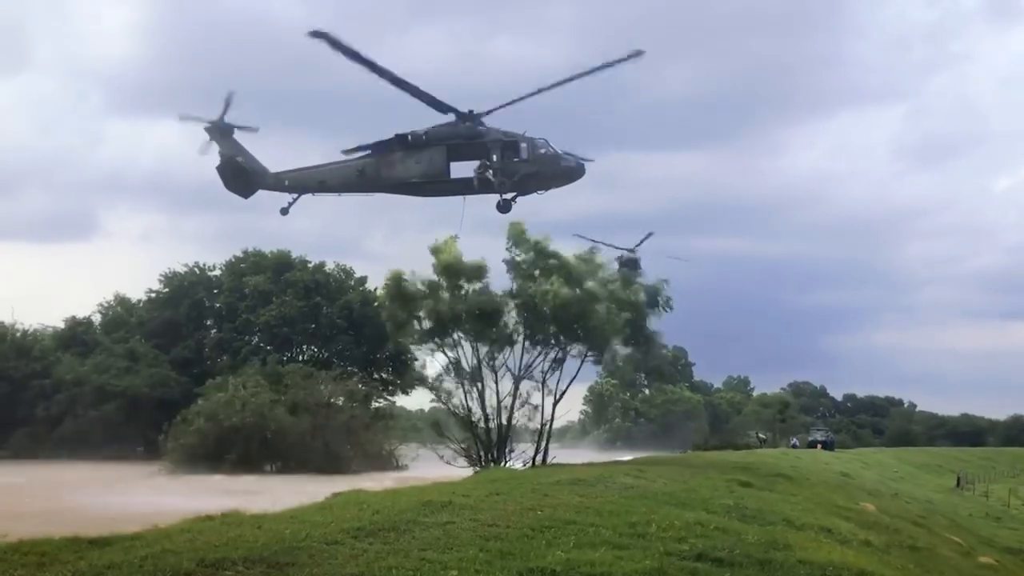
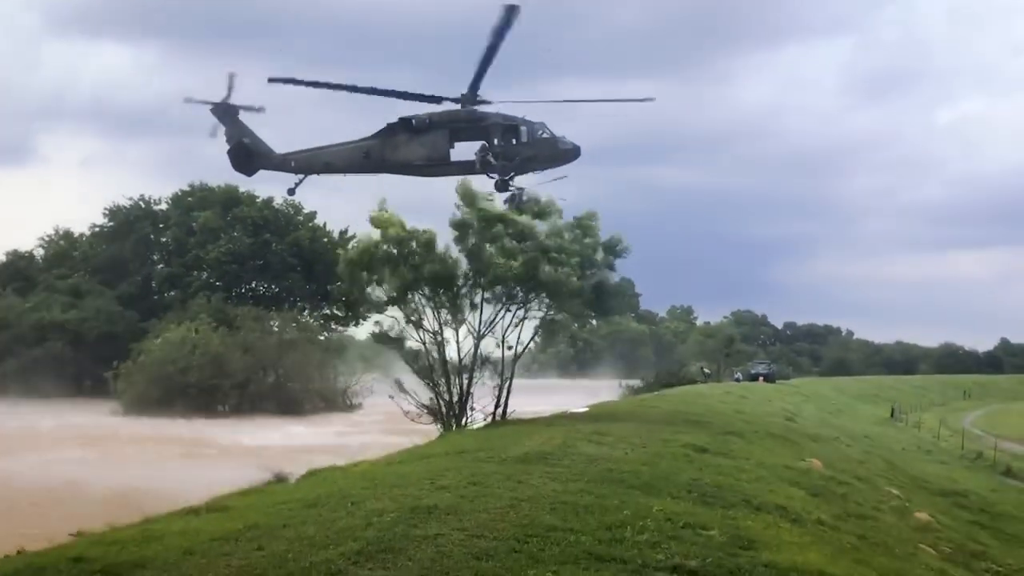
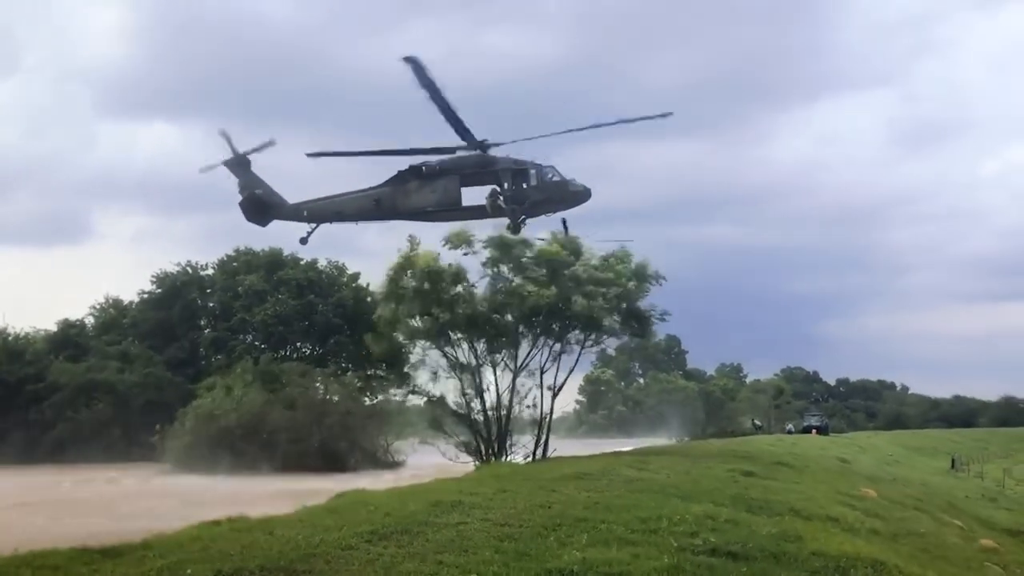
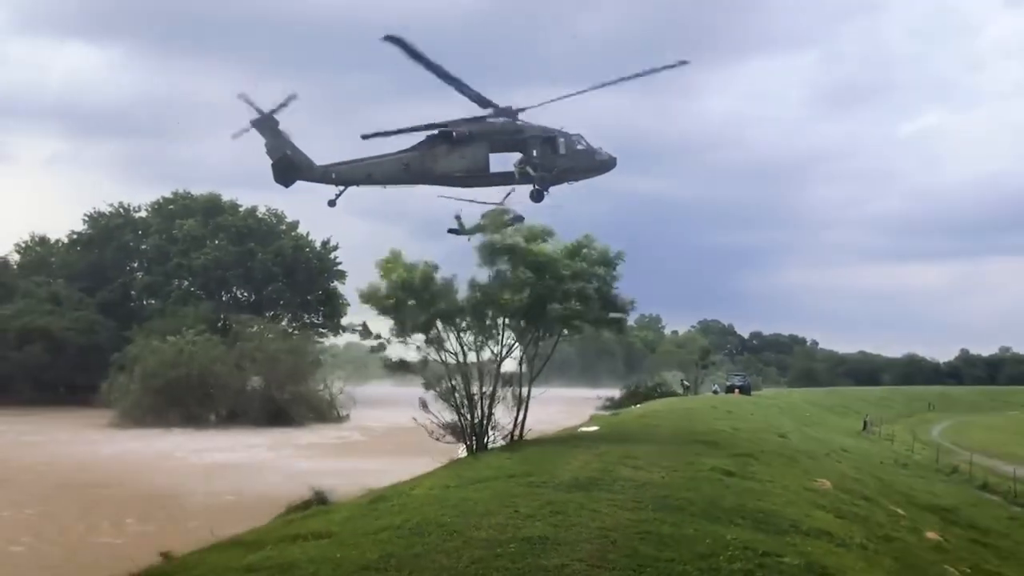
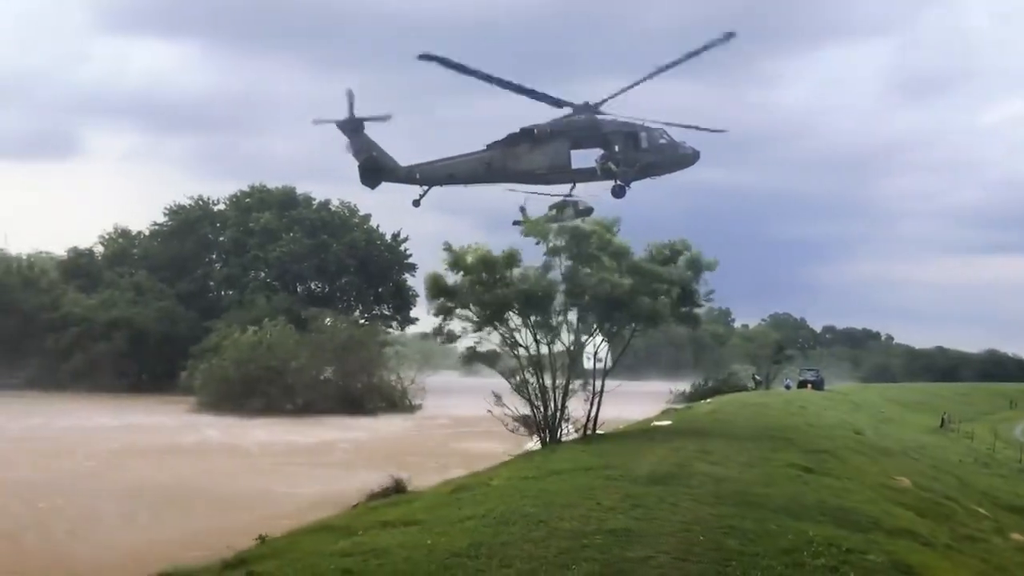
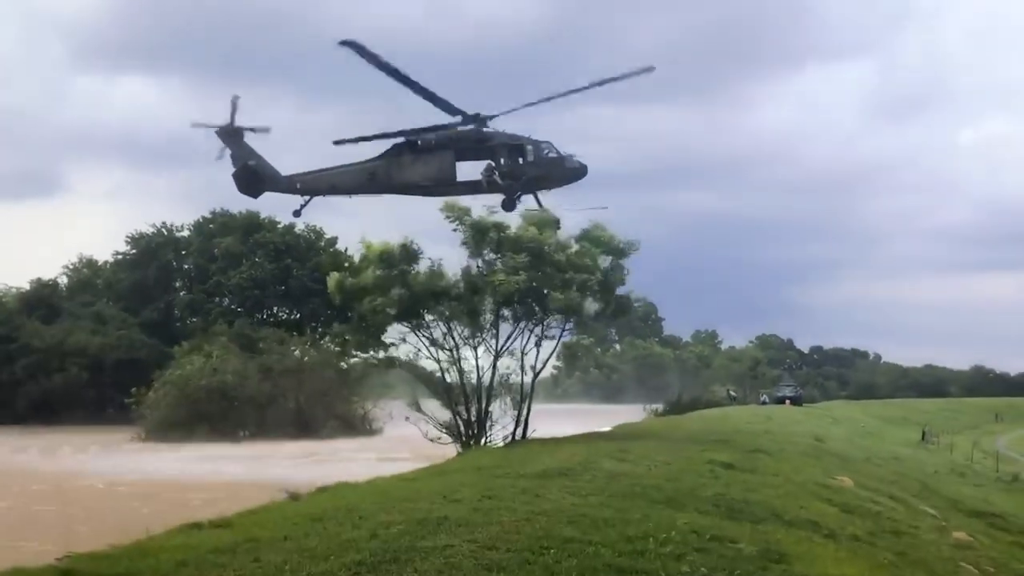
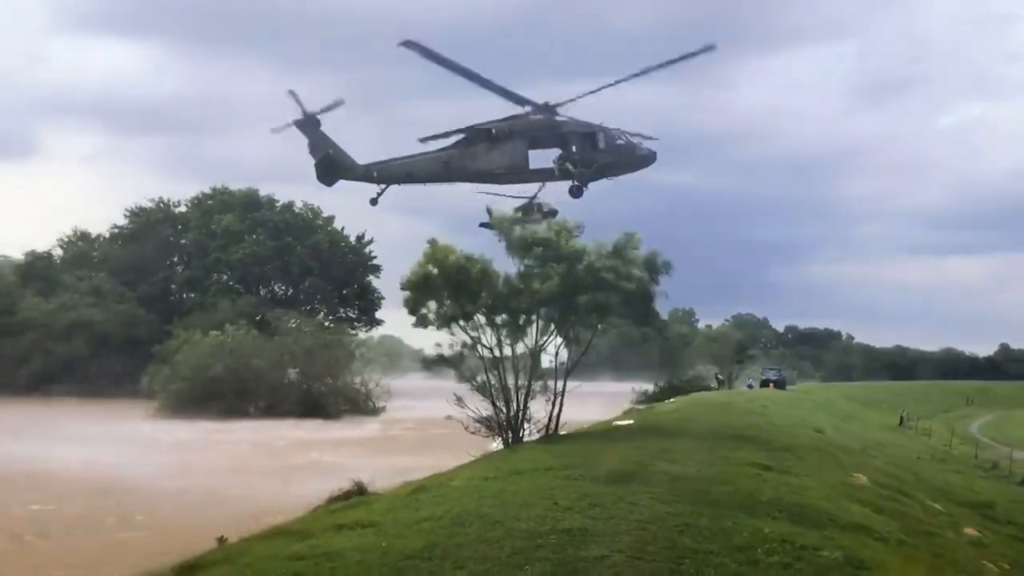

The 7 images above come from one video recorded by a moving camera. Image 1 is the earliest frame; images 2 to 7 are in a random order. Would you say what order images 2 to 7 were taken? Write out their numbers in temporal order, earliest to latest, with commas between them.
3, 6, 2, 4, 7, 5
